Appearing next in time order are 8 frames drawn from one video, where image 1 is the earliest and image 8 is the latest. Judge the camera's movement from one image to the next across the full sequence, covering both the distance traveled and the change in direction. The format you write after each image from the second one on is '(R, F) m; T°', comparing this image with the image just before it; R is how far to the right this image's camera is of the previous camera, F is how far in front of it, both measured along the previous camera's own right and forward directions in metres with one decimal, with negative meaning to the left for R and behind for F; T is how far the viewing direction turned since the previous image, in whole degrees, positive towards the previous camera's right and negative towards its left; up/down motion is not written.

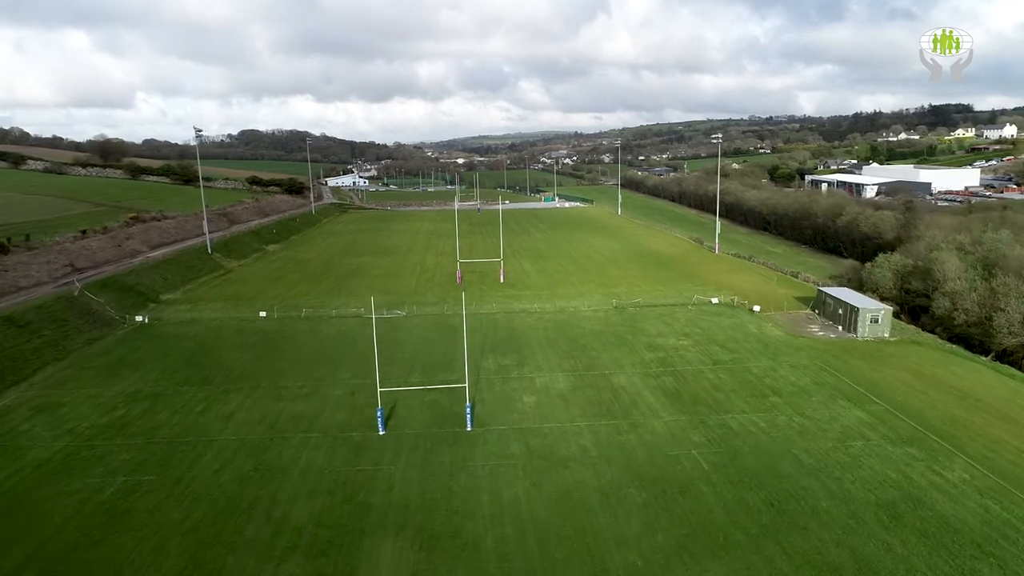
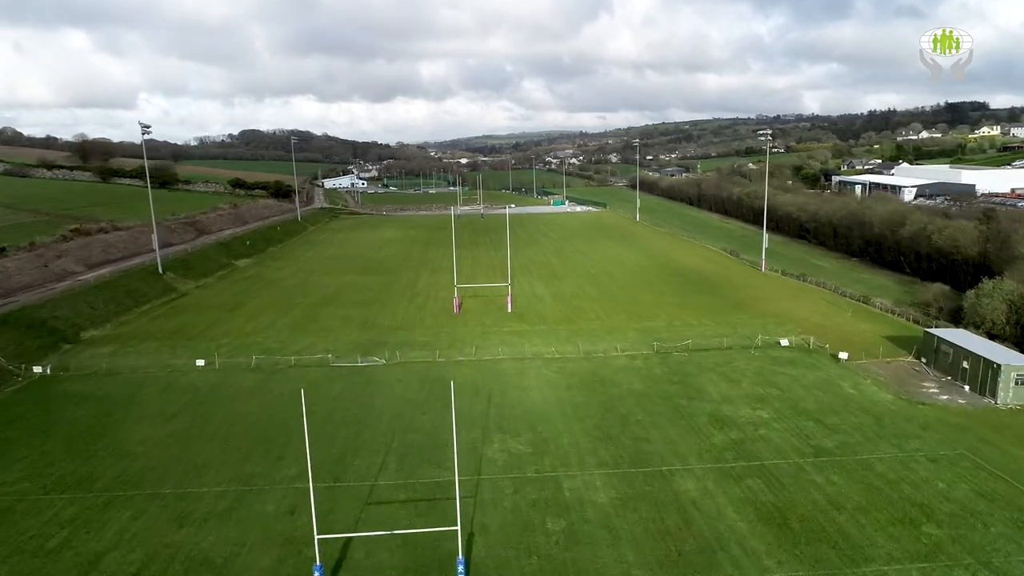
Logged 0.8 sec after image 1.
(-0.3, +7.4) m; 0°
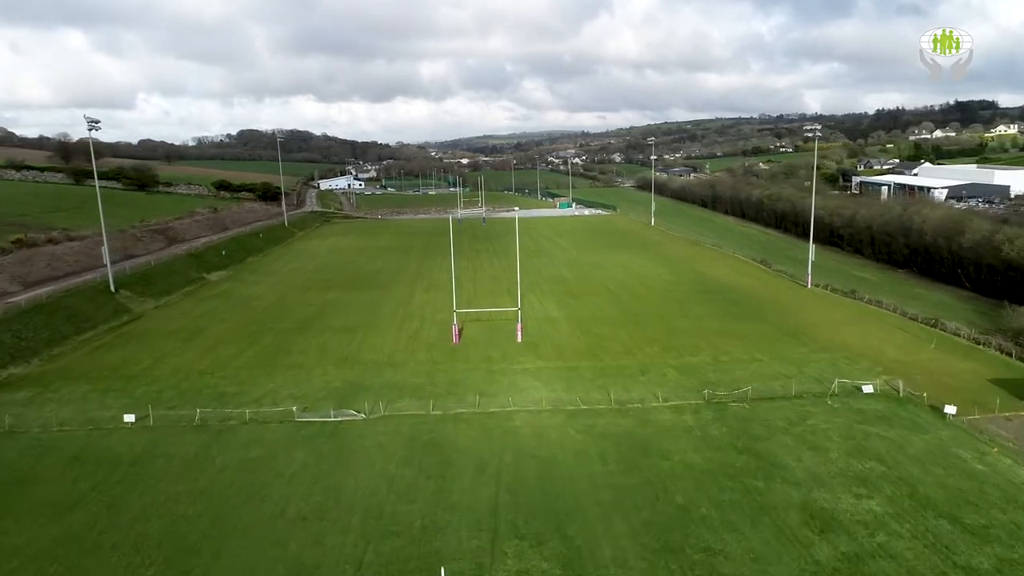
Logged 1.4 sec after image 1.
(-0.4, +5.3) m; 0°
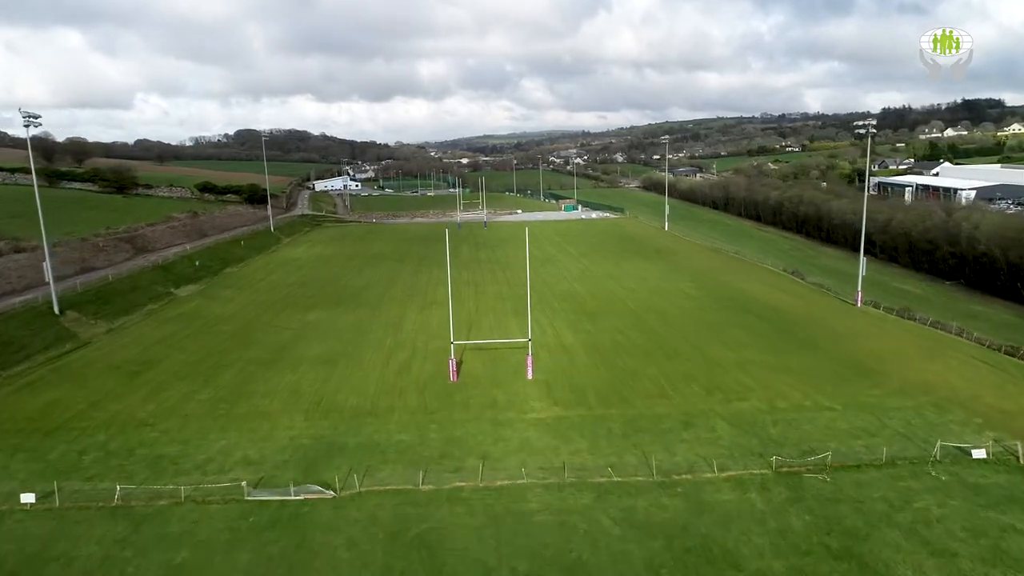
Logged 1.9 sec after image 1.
(-0.3, +4.5) m; 0°
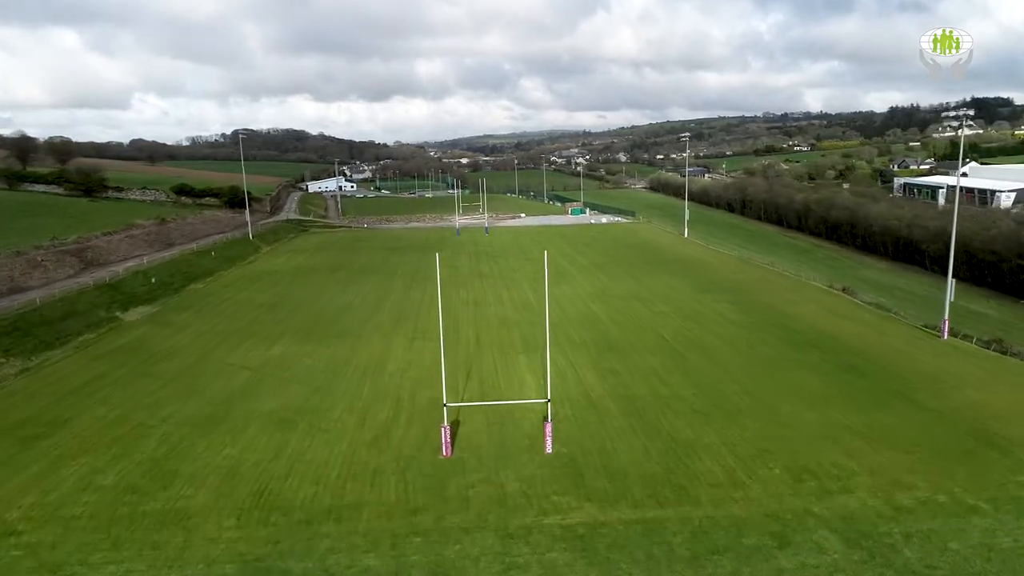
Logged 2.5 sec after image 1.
(-0.3, +5.6) m; 0°
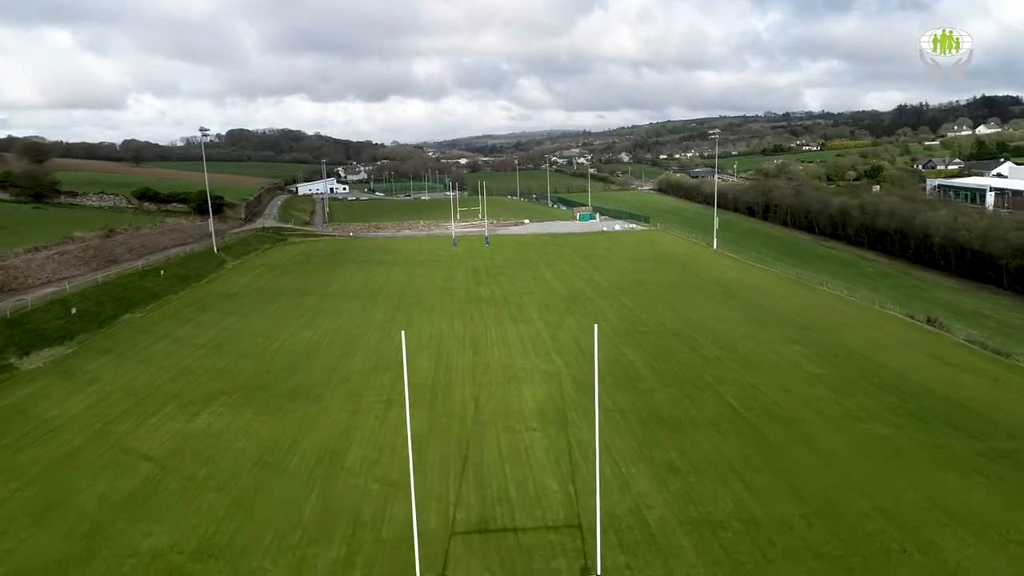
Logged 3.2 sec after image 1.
(-0.3, +7.0) m; 0°
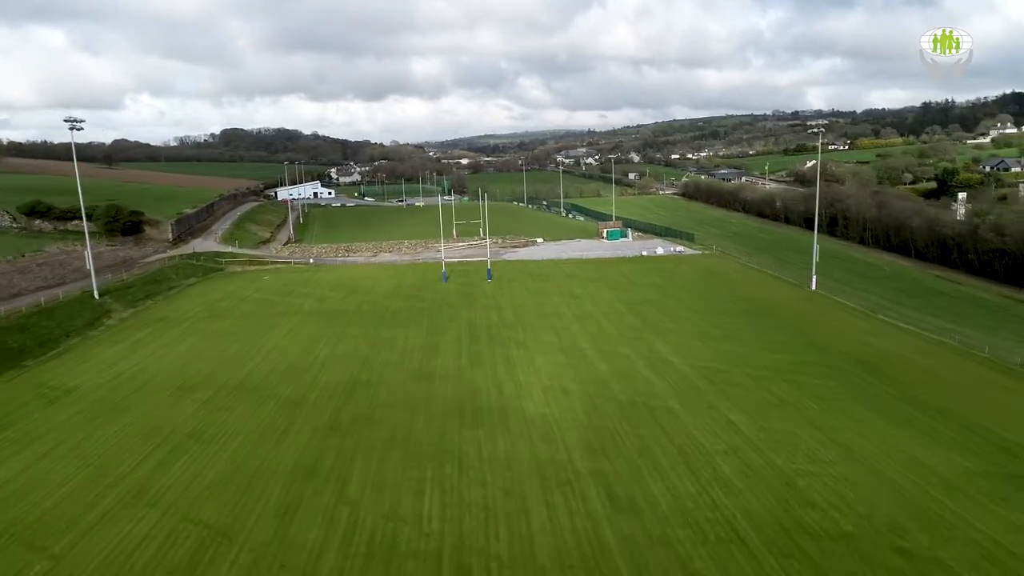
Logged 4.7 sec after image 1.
(-0.5, +14.4) m; 0°
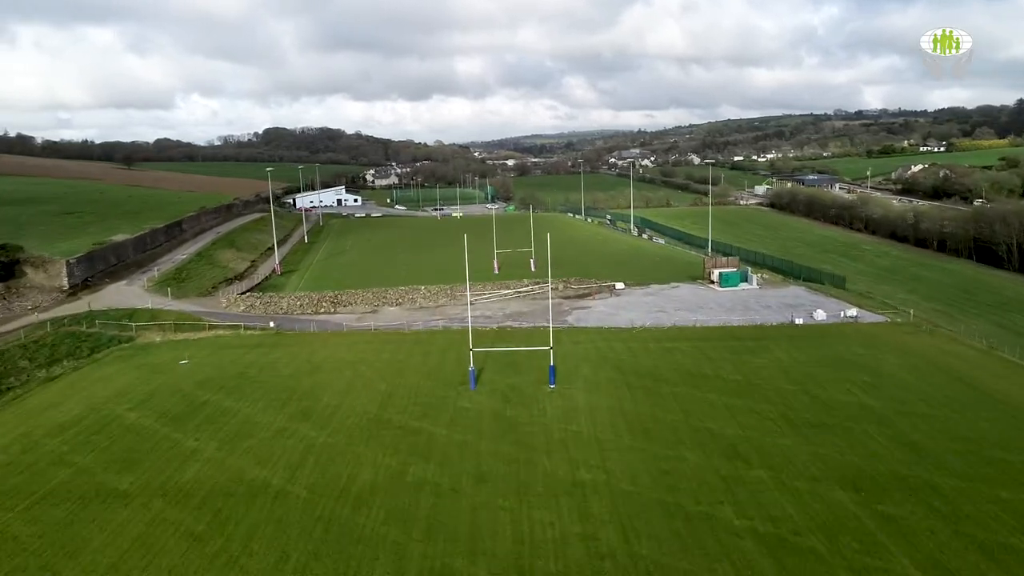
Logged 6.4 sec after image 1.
(-1.2, +16.9) m; -3°
